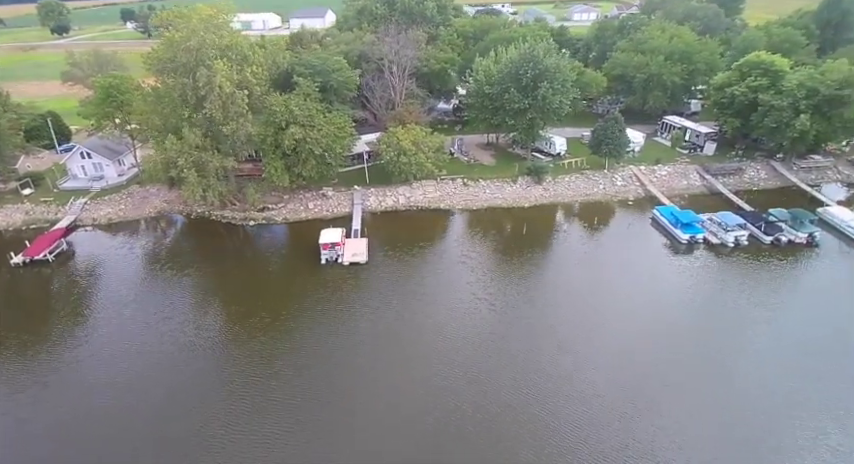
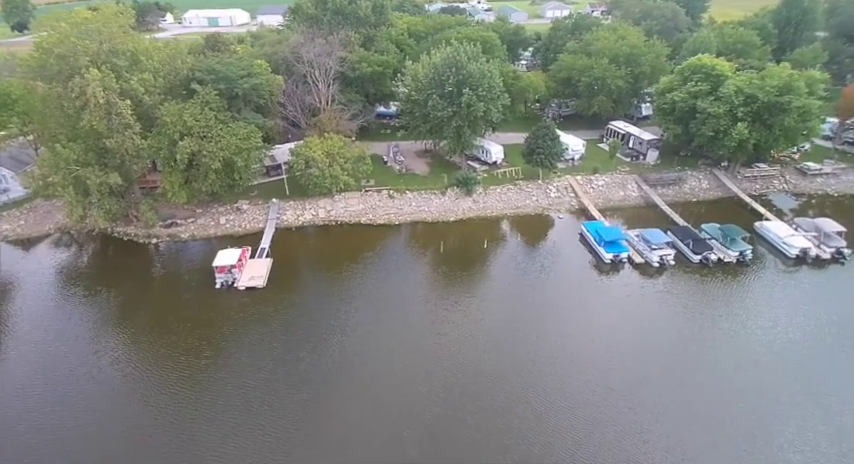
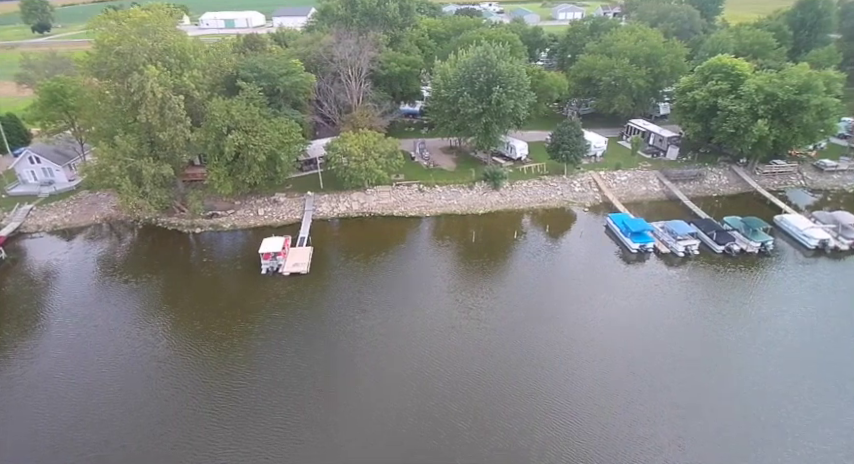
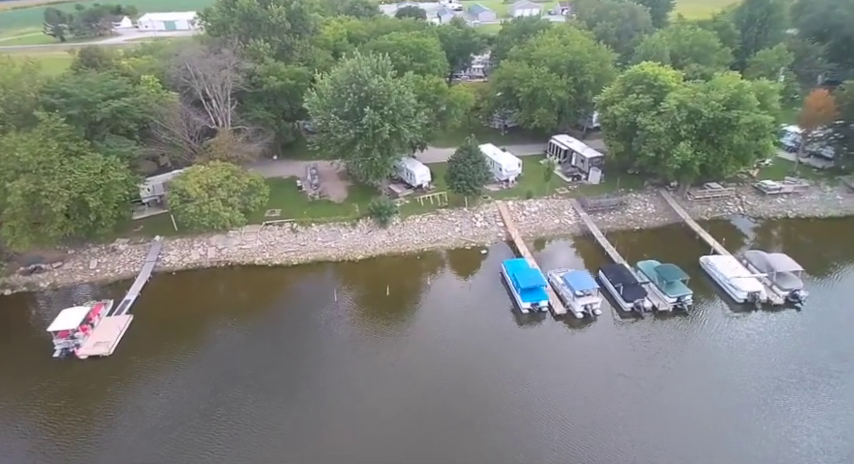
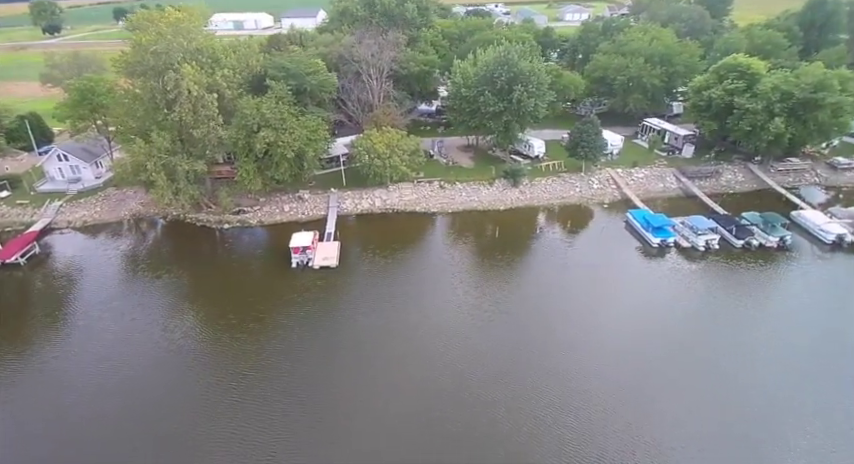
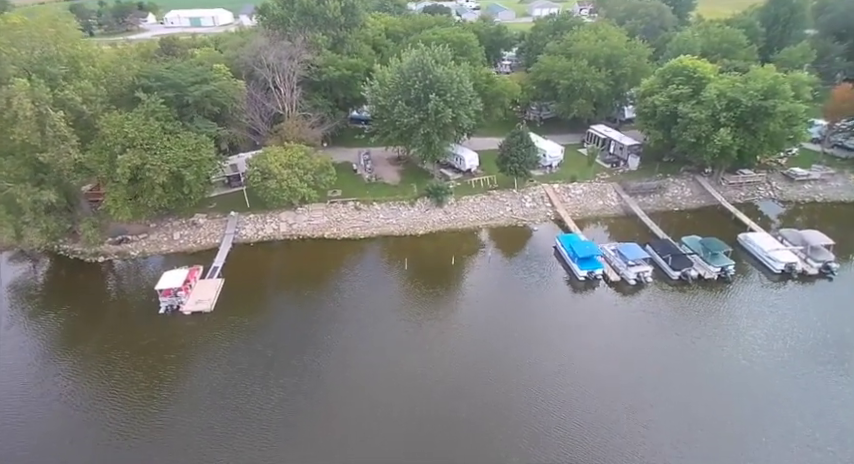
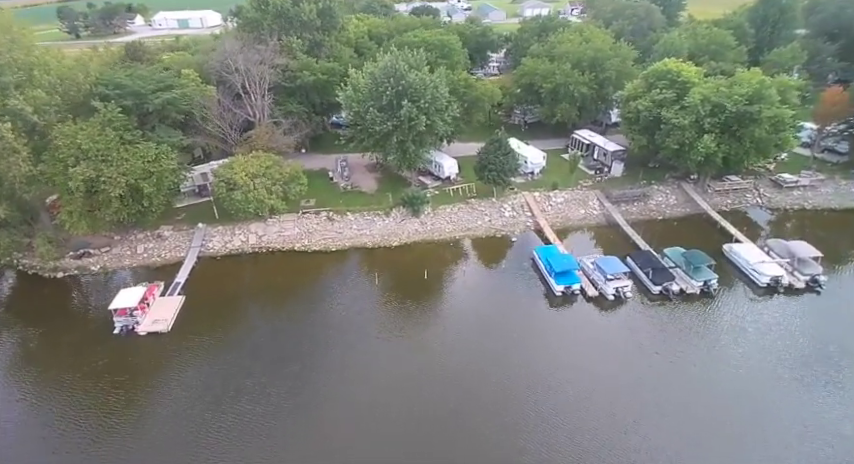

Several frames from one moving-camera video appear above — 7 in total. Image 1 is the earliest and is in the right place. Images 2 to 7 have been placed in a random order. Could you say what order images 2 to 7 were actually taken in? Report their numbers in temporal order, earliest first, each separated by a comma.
5, 3, 2, 6, 7, 4
